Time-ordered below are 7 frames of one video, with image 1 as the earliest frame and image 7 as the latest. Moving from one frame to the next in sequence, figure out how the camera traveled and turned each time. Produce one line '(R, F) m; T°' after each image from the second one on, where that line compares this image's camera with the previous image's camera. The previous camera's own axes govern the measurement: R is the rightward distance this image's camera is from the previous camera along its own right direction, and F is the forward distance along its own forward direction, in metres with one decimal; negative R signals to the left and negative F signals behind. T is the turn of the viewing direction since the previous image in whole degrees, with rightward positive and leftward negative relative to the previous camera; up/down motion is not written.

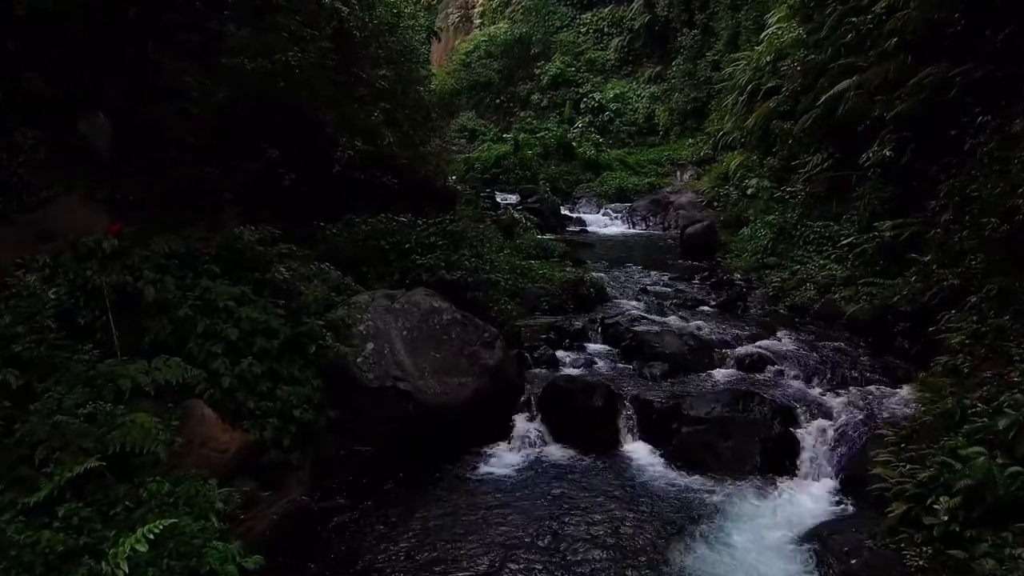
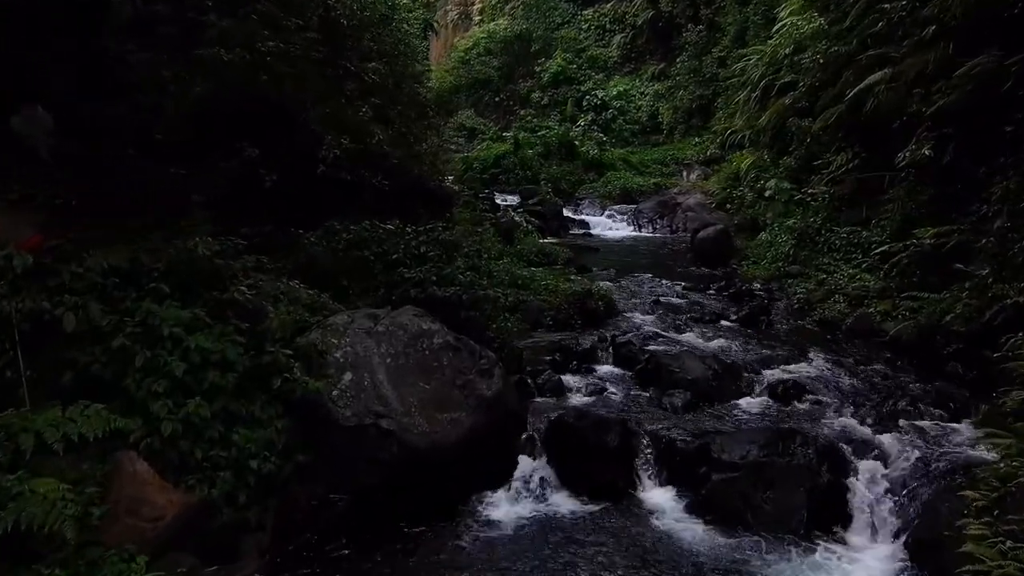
(0.0, +0.8) m; 0°
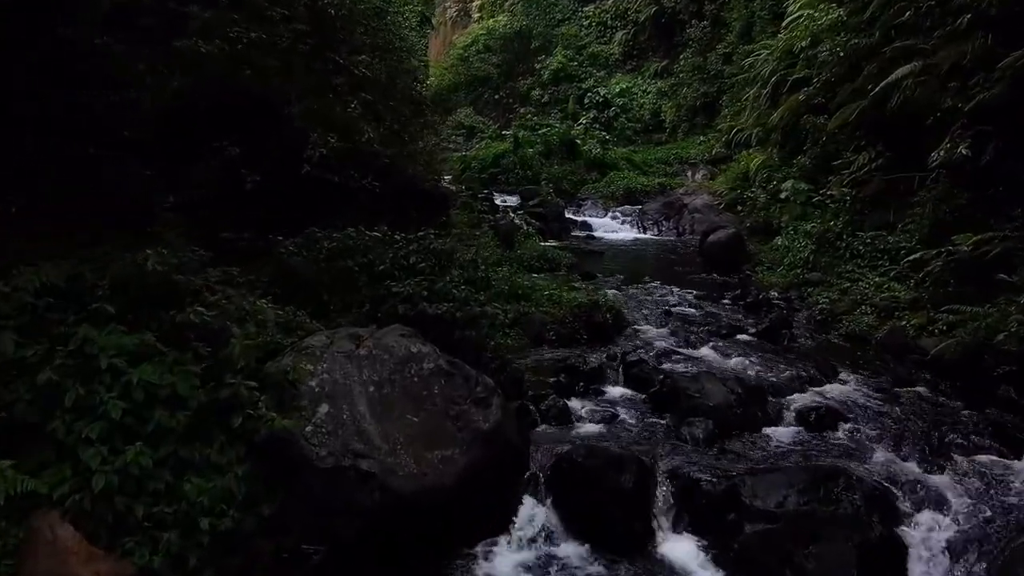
(0.0, +0.6) m; 0°
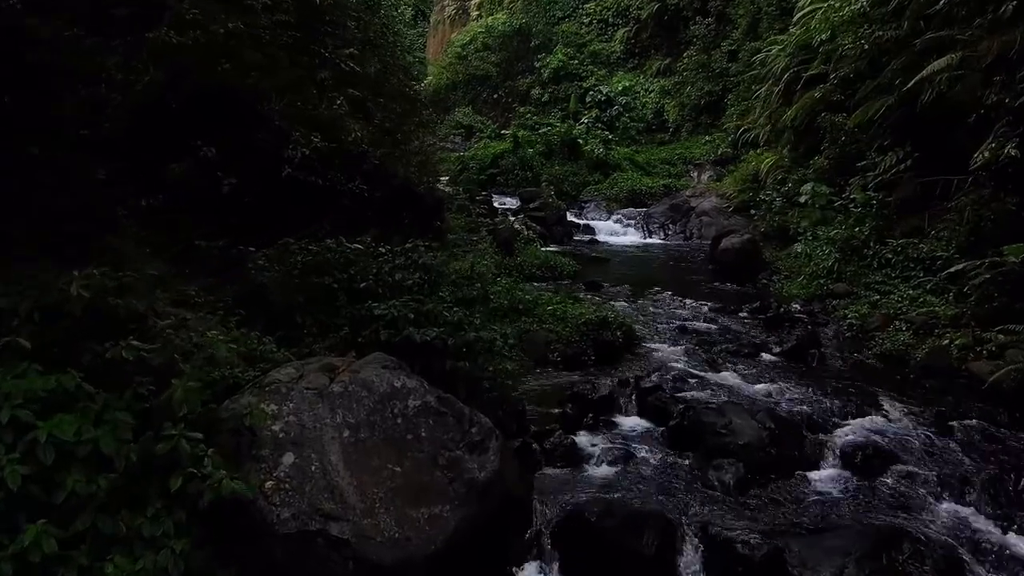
(0.0, +0.7) m; 0°
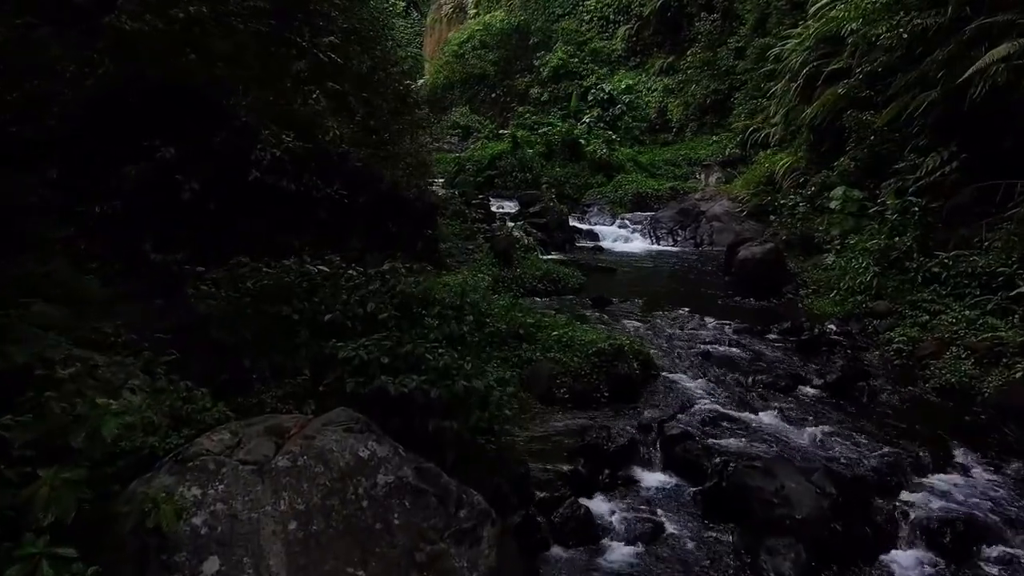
(0.0, +0.9) m; 0°
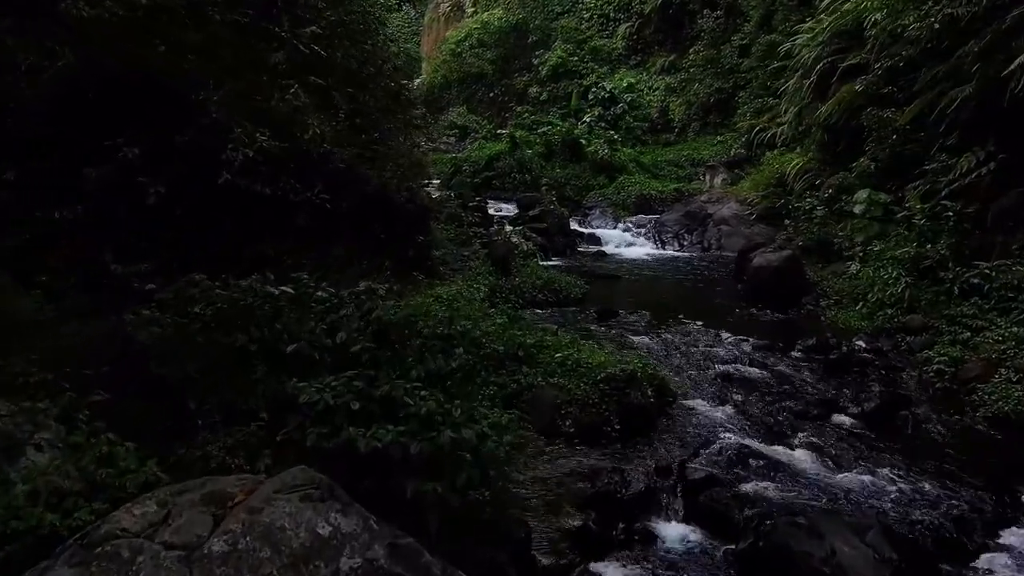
(0.0, +0.6) m; 0°
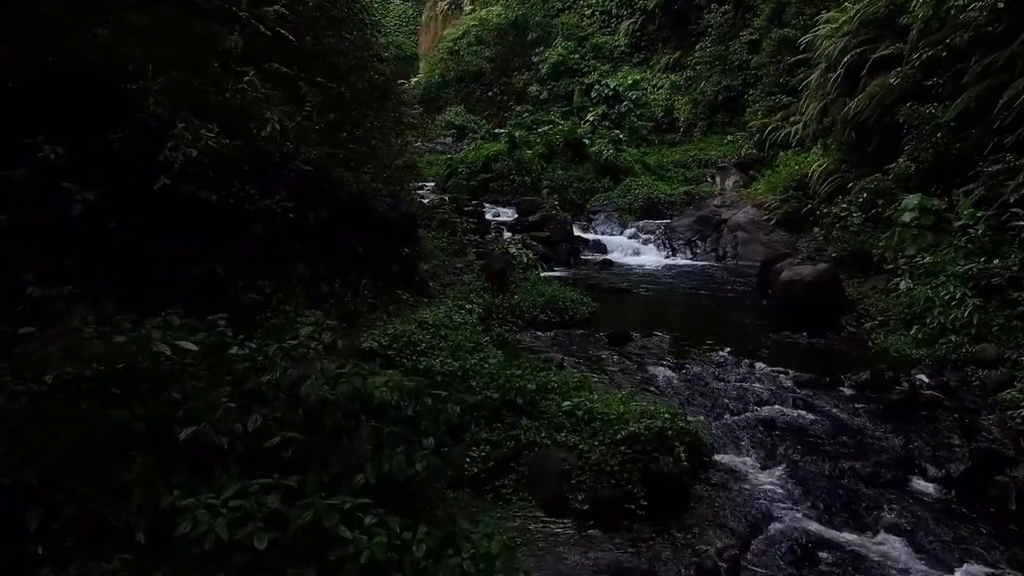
(0.0, +1.0) m; 0°
